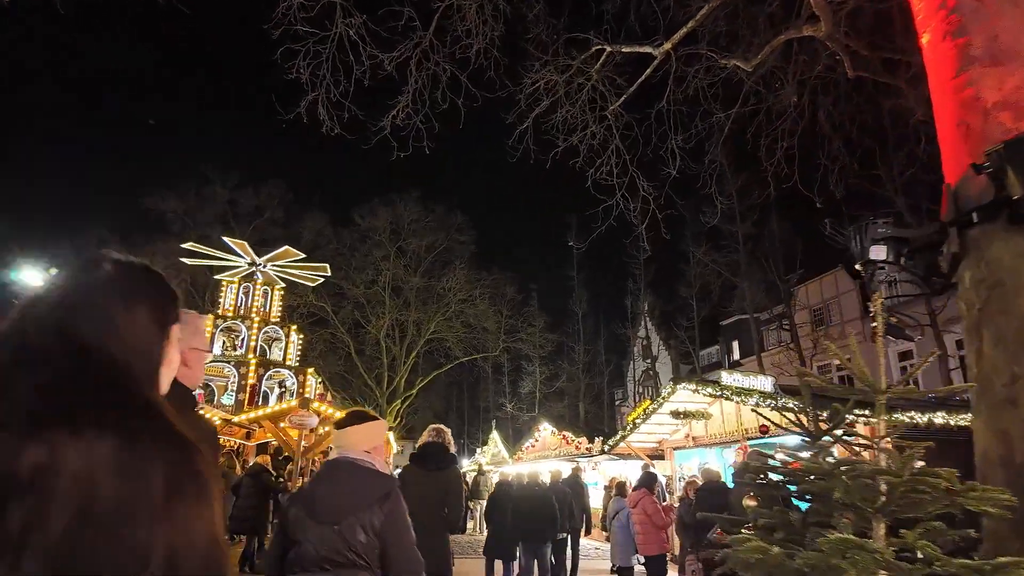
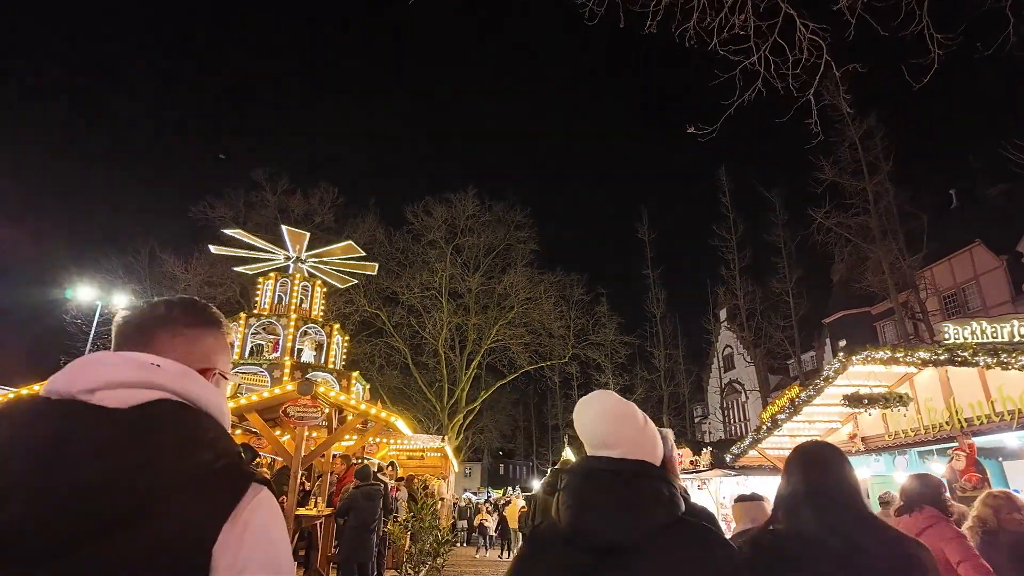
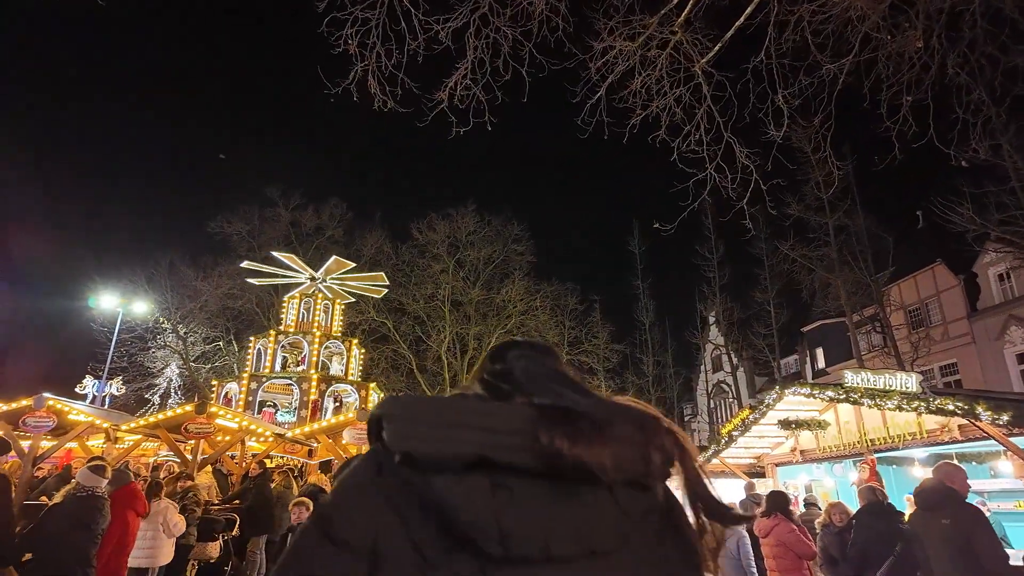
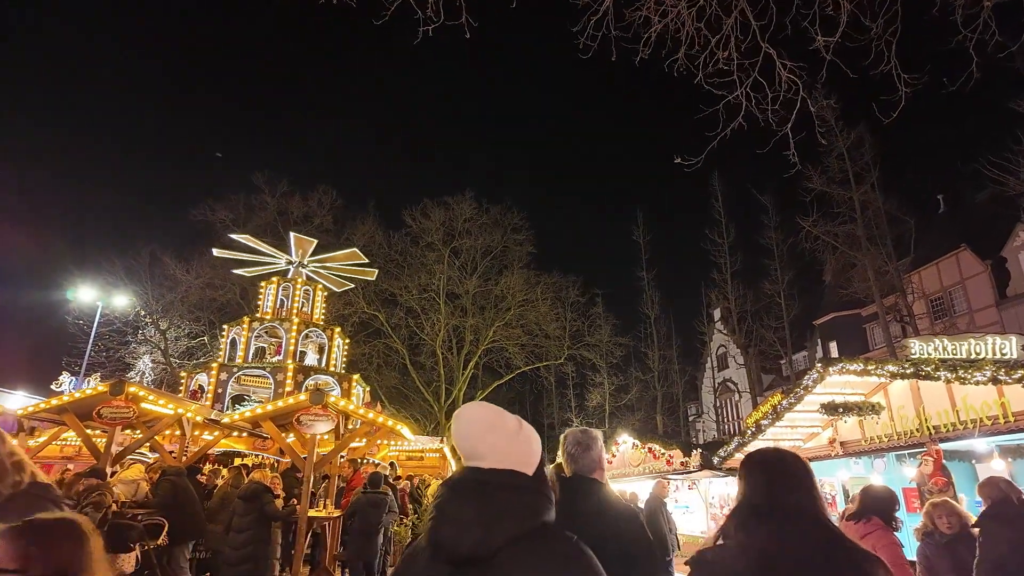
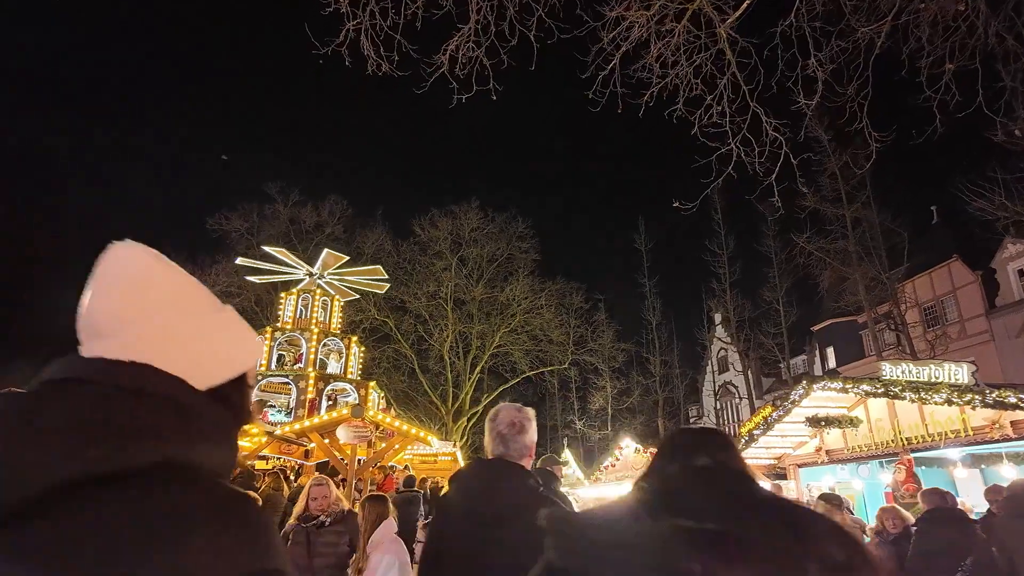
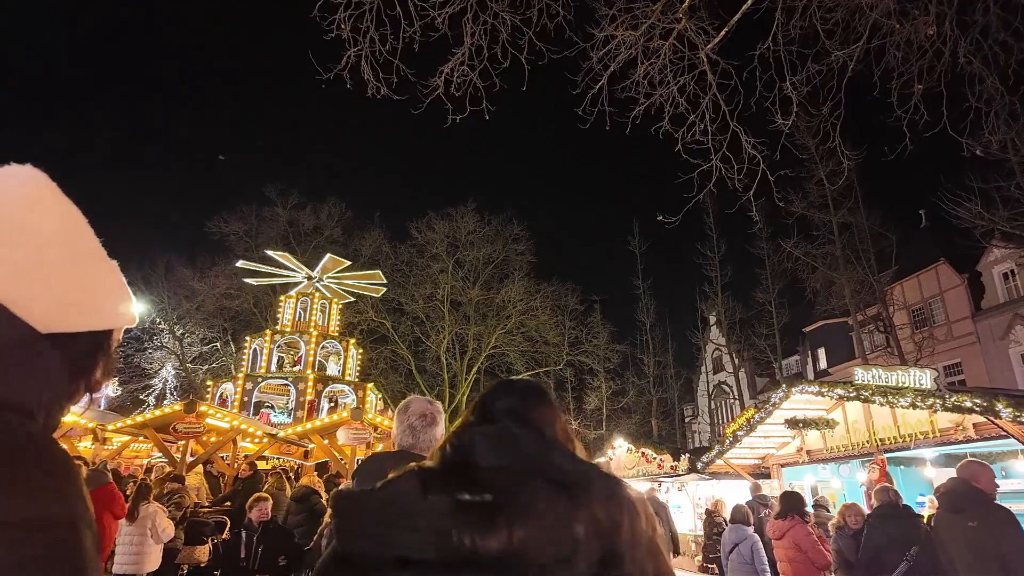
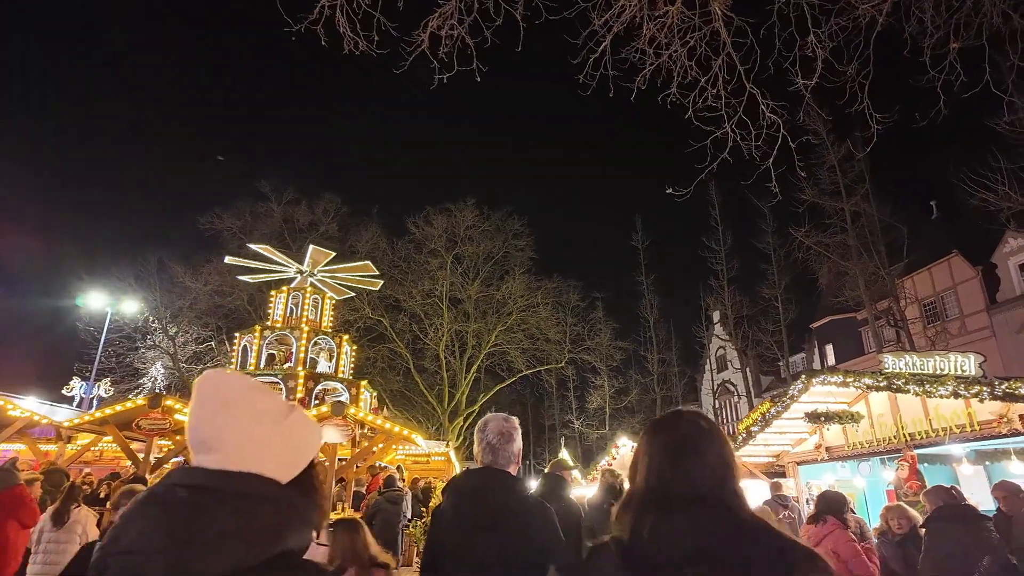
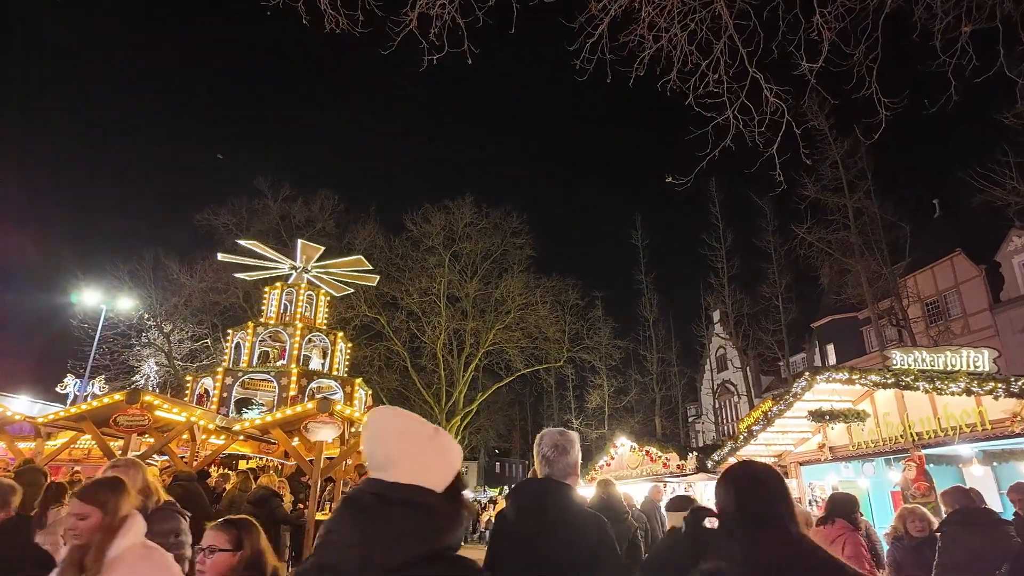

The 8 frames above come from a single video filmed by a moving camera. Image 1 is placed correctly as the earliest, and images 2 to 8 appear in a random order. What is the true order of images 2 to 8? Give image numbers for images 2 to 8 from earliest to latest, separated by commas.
3, 6, 5, 7, 8, 4, 2
